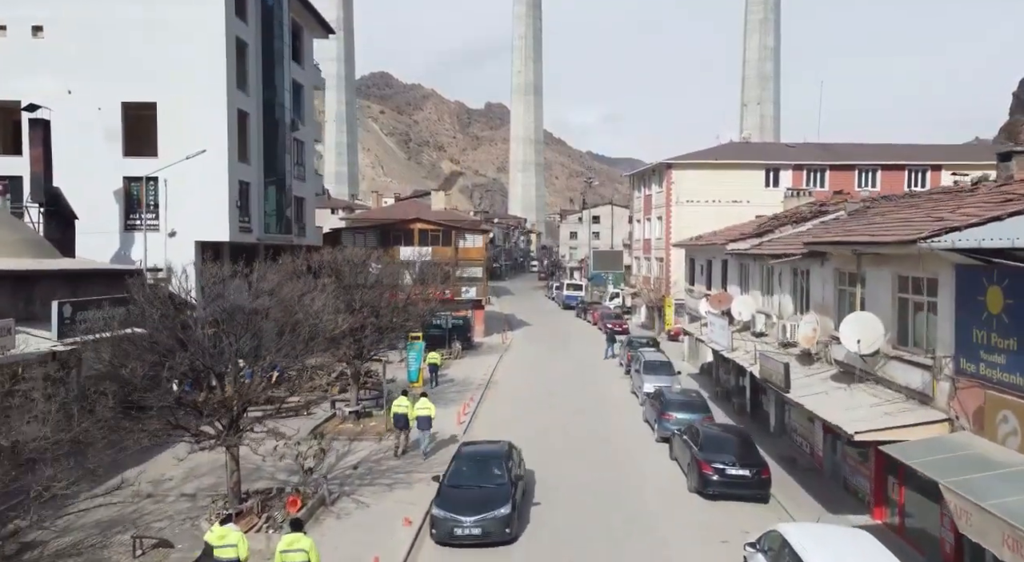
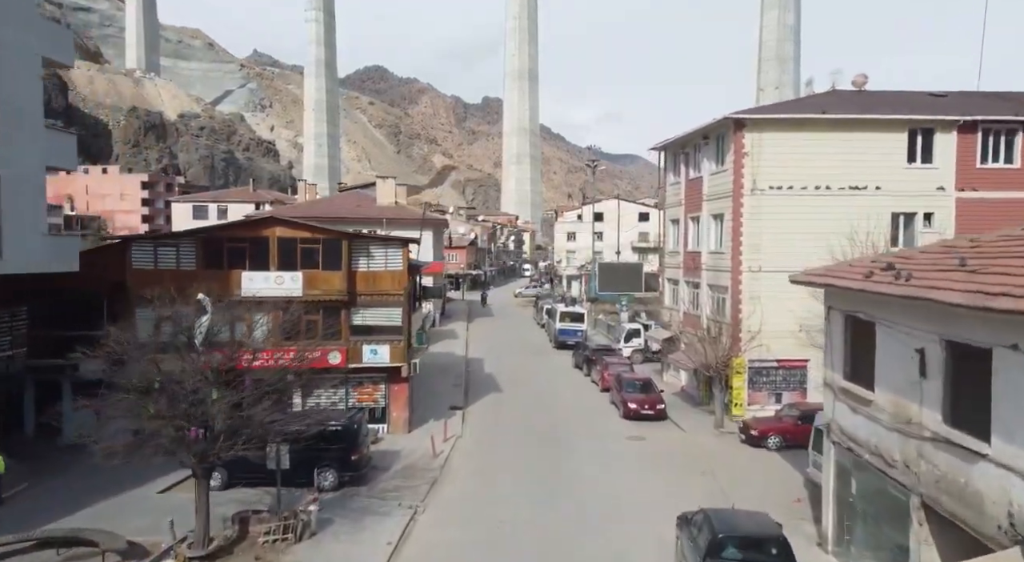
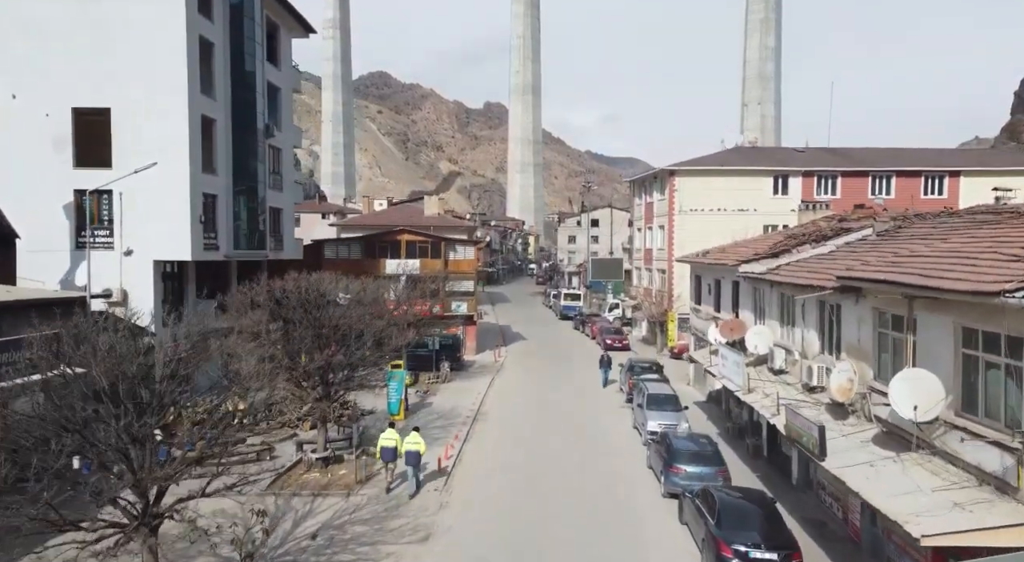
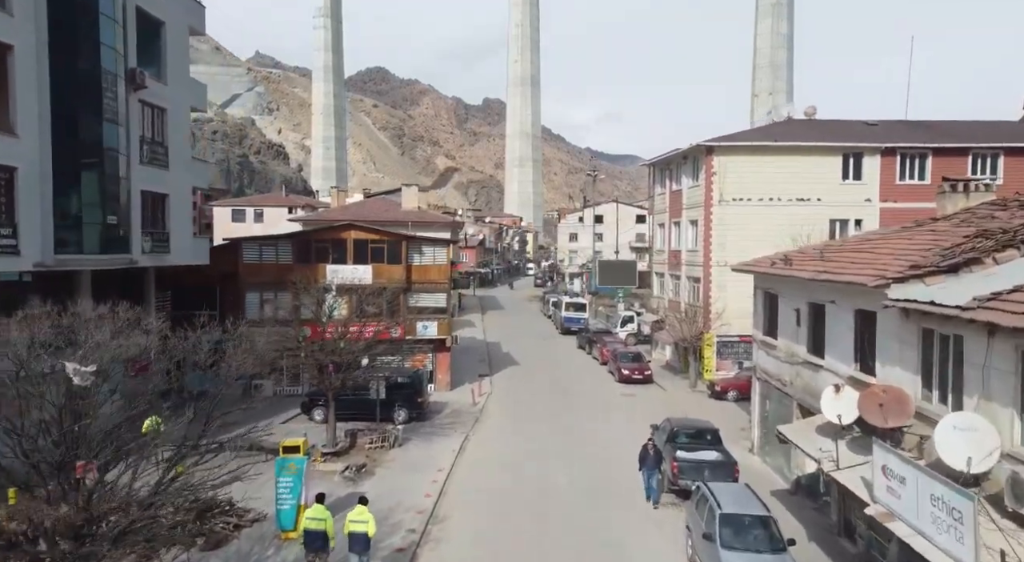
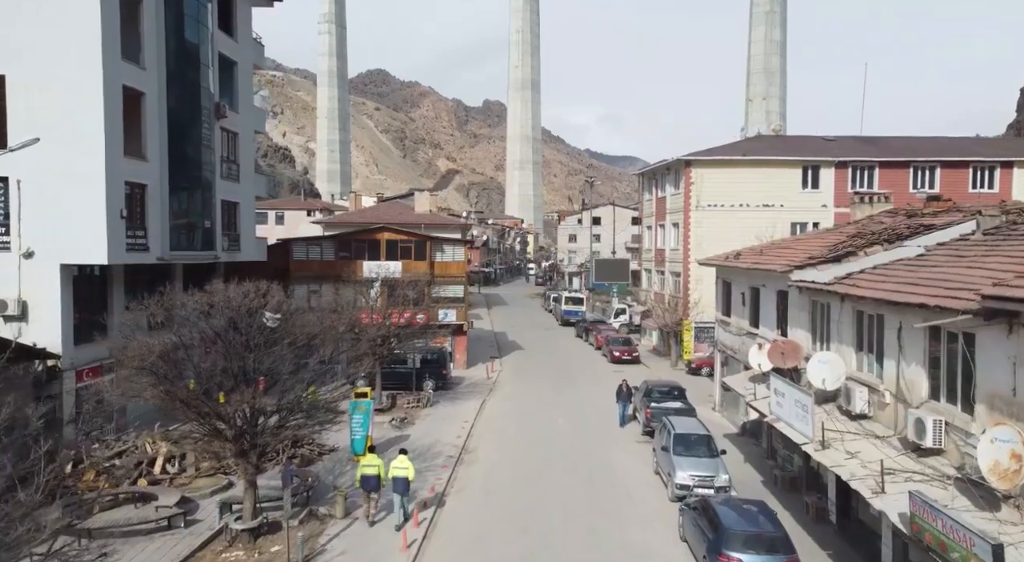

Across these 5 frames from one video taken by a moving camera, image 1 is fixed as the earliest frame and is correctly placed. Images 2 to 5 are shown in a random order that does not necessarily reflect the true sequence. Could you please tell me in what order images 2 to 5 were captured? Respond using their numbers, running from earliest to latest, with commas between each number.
3, 5, 4, 2
